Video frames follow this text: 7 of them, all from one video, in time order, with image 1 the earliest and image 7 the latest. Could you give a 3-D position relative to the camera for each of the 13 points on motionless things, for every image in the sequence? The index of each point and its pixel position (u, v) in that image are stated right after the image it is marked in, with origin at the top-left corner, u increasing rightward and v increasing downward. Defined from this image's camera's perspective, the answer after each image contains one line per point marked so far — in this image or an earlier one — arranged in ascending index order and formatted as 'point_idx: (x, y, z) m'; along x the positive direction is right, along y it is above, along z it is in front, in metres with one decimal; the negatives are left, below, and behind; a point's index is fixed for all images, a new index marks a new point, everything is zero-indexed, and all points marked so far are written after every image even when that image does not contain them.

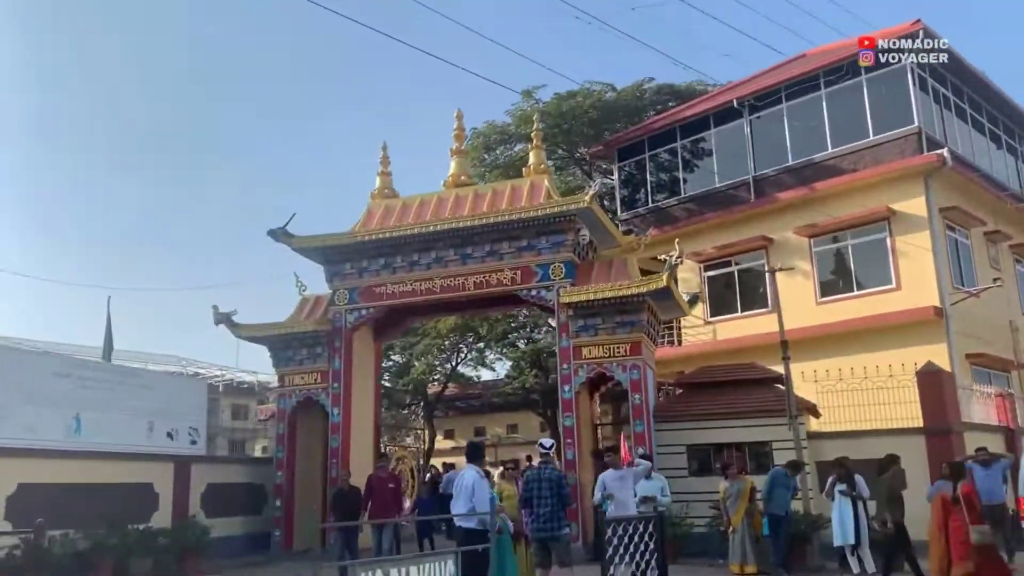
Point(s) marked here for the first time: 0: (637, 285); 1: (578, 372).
0: (+1.9, +0.1, +11.6) m
1: (+1.0, -1.2, +12.0) m
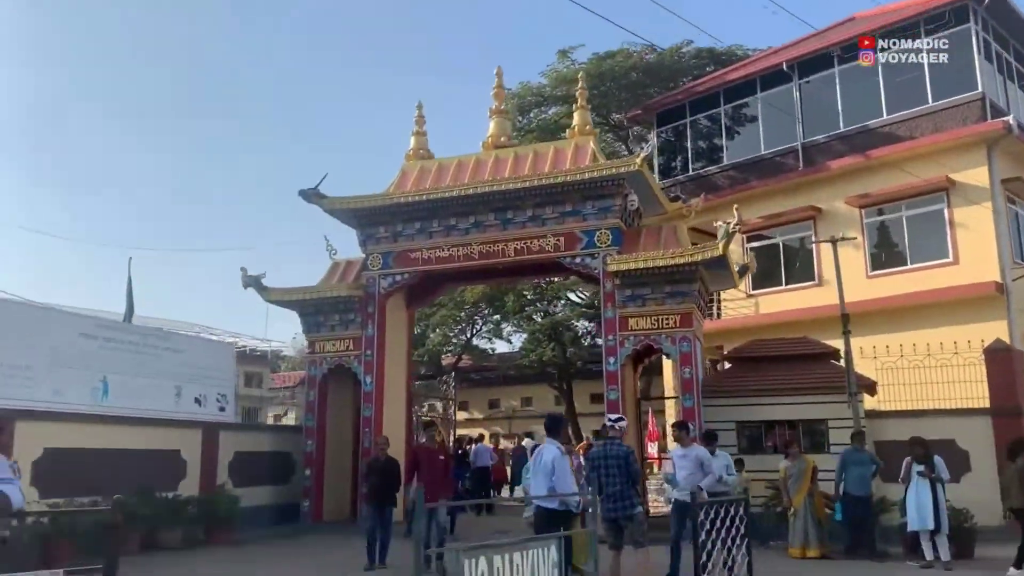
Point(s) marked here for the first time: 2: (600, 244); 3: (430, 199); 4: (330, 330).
0: (+2.5, +0.5, +11.1) m
1: (+1.6, -0.8, +11.4) m
2: (+1.2, +0.7, +11.7) m
3: (-1.3, +1.3, +12.2) m
4: (-2.7, -0.6, +12.9) m
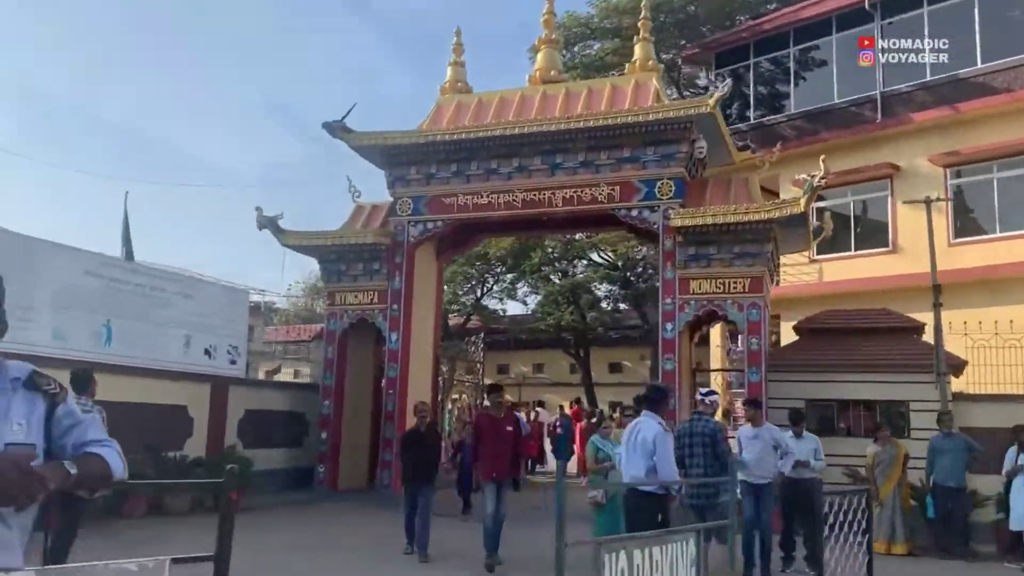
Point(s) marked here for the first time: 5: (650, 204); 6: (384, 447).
0: (+3.0, +0.9, +9.8) m
1: (+2.1, -0.2, +10.2) m
2: (+1.8, +1.2, +10.4) m
3: (-0.6, +1.9, +11.0) m
4: (-2.2, +0.1, +11.7) m
5: (+1.6, +1.0, +10.4) m
6: (-1.7, -2.0, +11.0) m
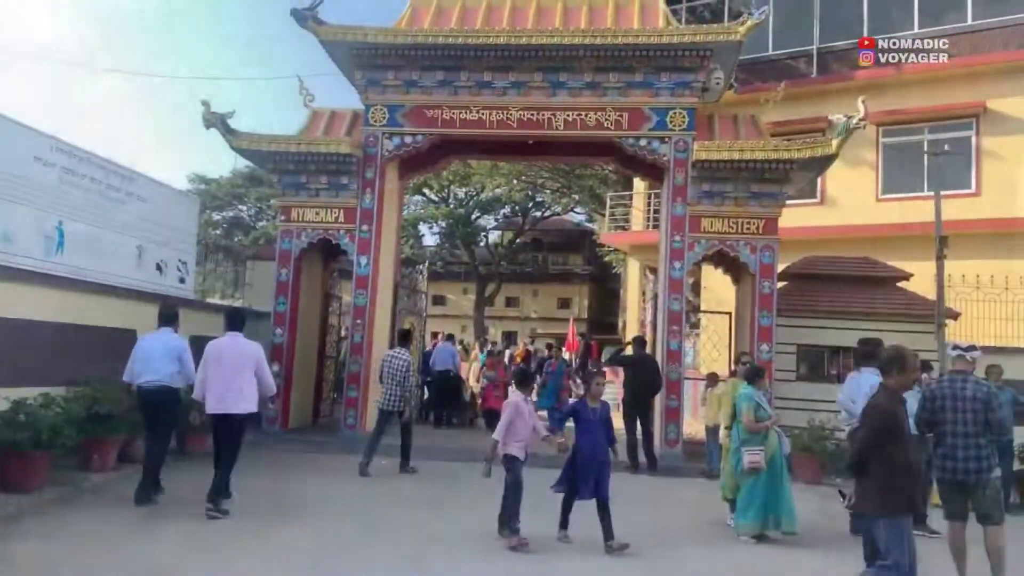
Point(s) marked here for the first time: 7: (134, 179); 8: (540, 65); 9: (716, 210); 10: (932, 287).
0: (+3.1, +1.6, +9.5) m
1: (+2.1, +0.5, +9.8) m
2: (+1.8, +1.9, +9.8) m
3: (-0.6, +2.8, +9.8) m
4: (-2.4, +1.1, +10.3) m
5: (+1.6, +1.8, +9.8) m
6: (-1.9, -1.1, +9.9) m
7: (-4.1, +1.2, +9.4) m
8: (+0.3, +2.6, +9.9) m
9: (+2.3, +0.9, +9.8) m
10: (+5.7, 0.0, +11.6) m
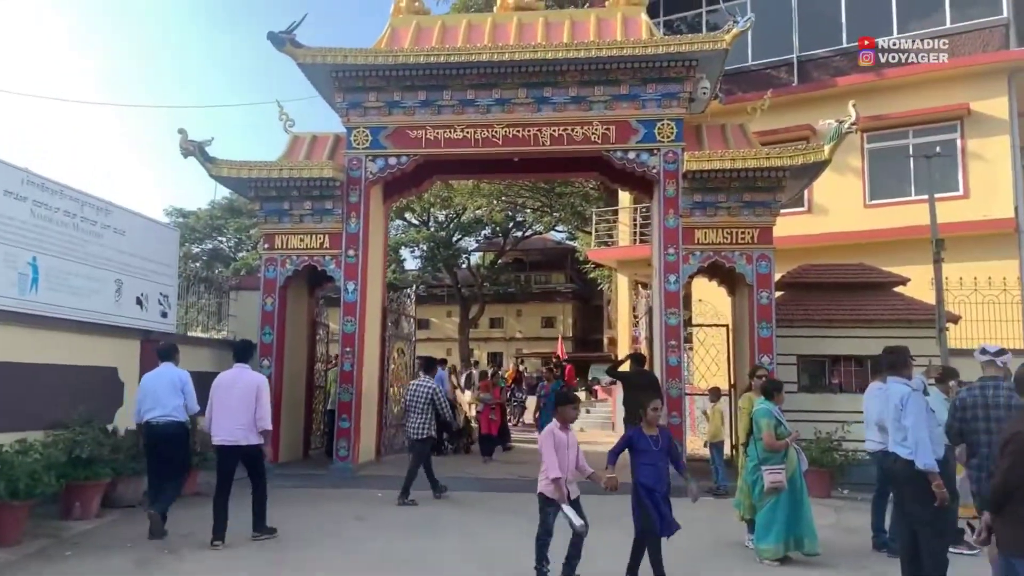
0: (+3.0, +1.5, +9.4) m
1: (+2.0, +0.3, +9.6) m
2: (+1.6, +1.8, +9.7) m
3: (-0.8, +2.5, +9.6) m
4: (-2.5, +0.8, +10.1) m
5: (+1.5, +1.6, +9.7) m
6: (-1.9, -1.4, +9.6) m
7: (-4.3, +0.8, +9.1) m
8: (+0.2, +2.4, +9.8) m
9: (+2.2, +0.8, +9.7) m
10: (+5.5, 0.0, +11.5) m
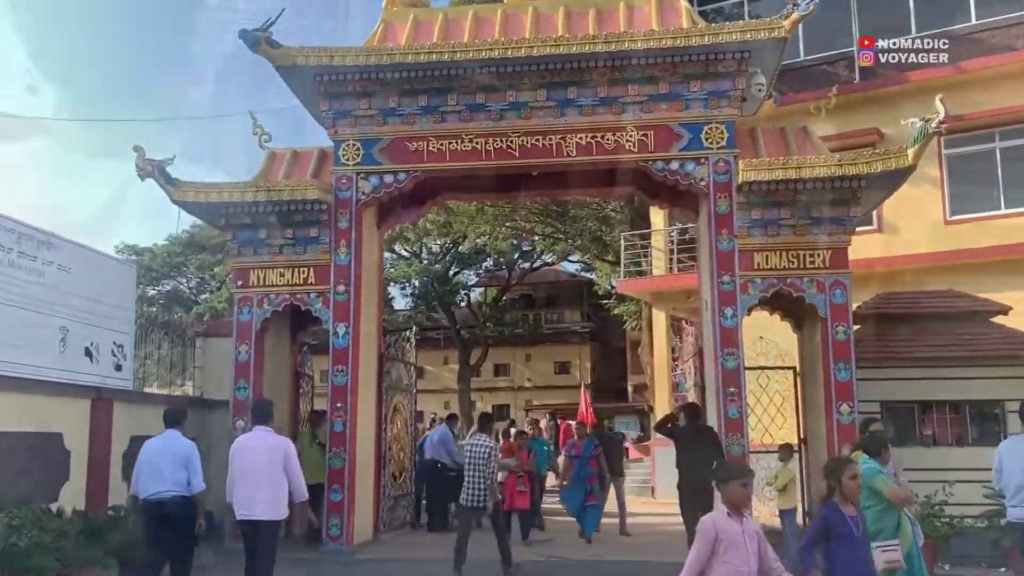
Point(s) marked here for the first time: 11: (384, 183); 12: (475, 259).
0: (+3.2, +1.2, +7.8) m
1: (+2.2, 0.0, +8.0) m
2: (+1.8, +1.4, +8.1) m
3: (-0.7, +2.2, +8.1) m
4: (-2.3, +0.4, +8.5) m
5: (+1.7, +1.3, +8.1) m
6: (-1.7, -1.8, +7.9) m
7: (-4.1, +0.4, +7.5) m
8: (+0.3, +2.0, +8.2) m
9: (+2.4, +0.4, +8.1) m
10: (+5.8, -0.4, +9.8) m
11: (-1.2, +1.0, +8.3) m
12: (-0.7, +0.6, +17.7) m
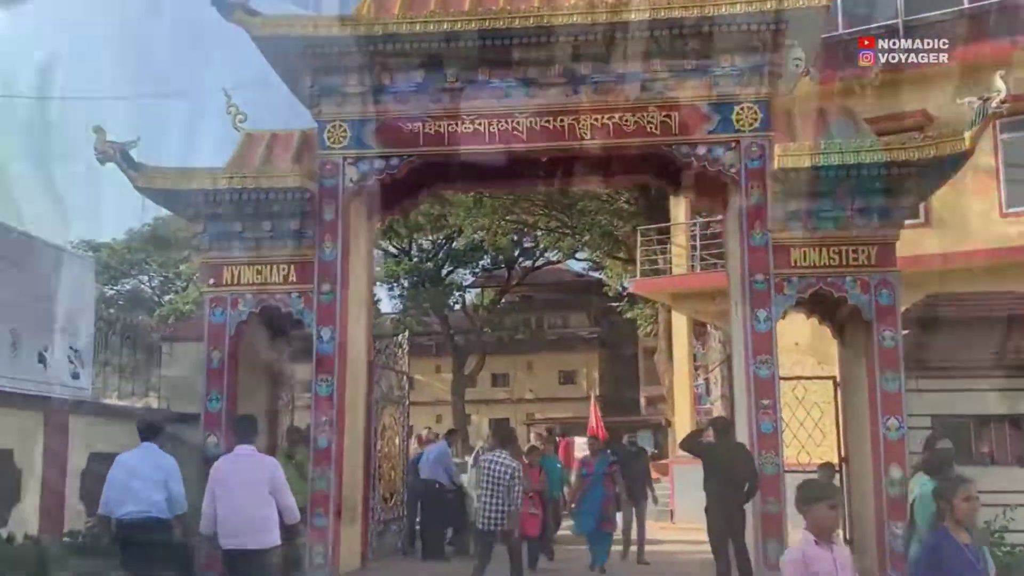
0: (+3.2, +1.2, +6.9) m
1: (+2.2, 0.0, +7.1) m
2: (+1.9, +1.4, +7.2) m
3: (-0.6, +2.2, +7.2) m
4: (-2.3, +0.4, +7.5) m
5: (+1.7, +1.3, +7.2) m
6: (-1.6, -1.8, +7.0) m
7: (-4.0, +0.4, +6.5) m
8: (+0.4, +2.0, +7.3) m
9: (+2.4, +0.4, +7.2) m
10: (+5.8, -0.4, +9.0) m
11: (-1.2, +1.0, +7.4) m
12: (-0.7, +0.6, +16.8) m
